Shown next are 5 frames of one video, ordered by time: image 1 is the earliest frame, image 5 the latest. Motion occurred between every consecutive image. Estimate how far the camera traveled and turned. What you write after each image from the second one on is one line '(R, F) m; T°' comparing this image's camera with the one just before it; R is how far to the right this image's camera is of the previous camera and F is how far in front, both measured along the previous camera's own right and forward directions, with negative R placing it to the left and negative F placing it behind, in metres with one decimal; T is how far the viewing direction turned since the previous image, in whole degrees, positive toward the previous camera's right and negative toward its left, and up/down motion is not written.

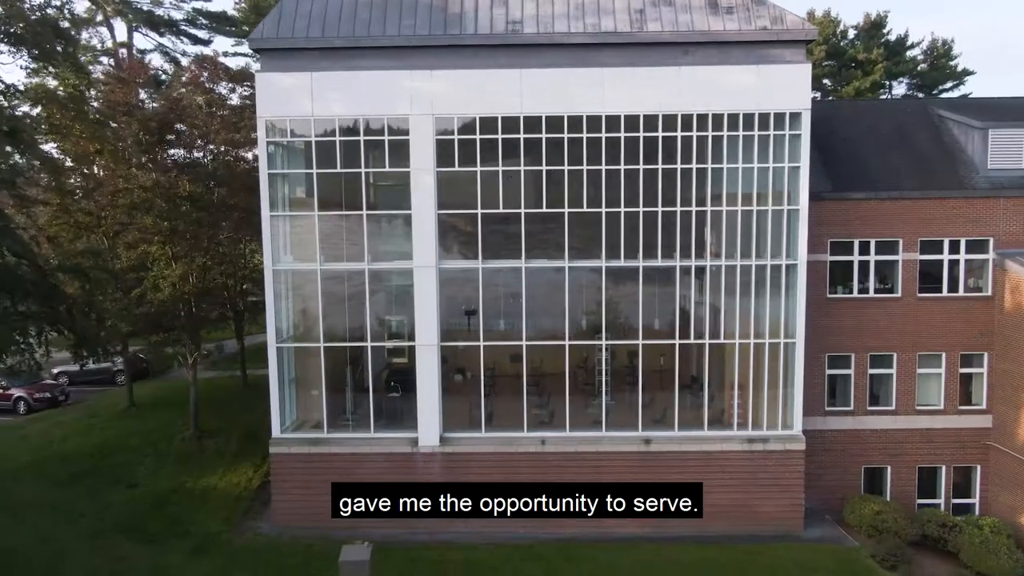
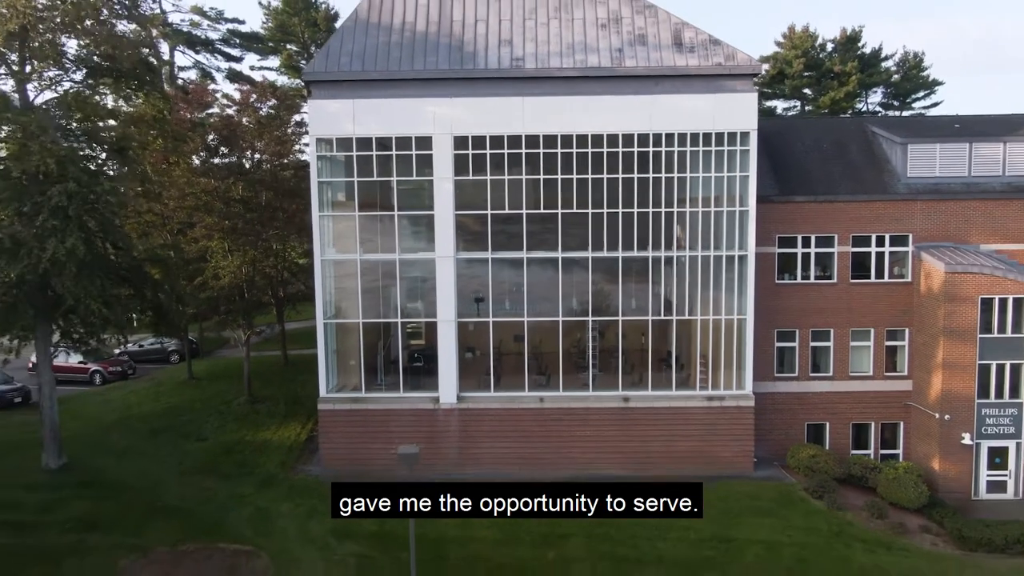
(-0.1, -3.6) m; 0°
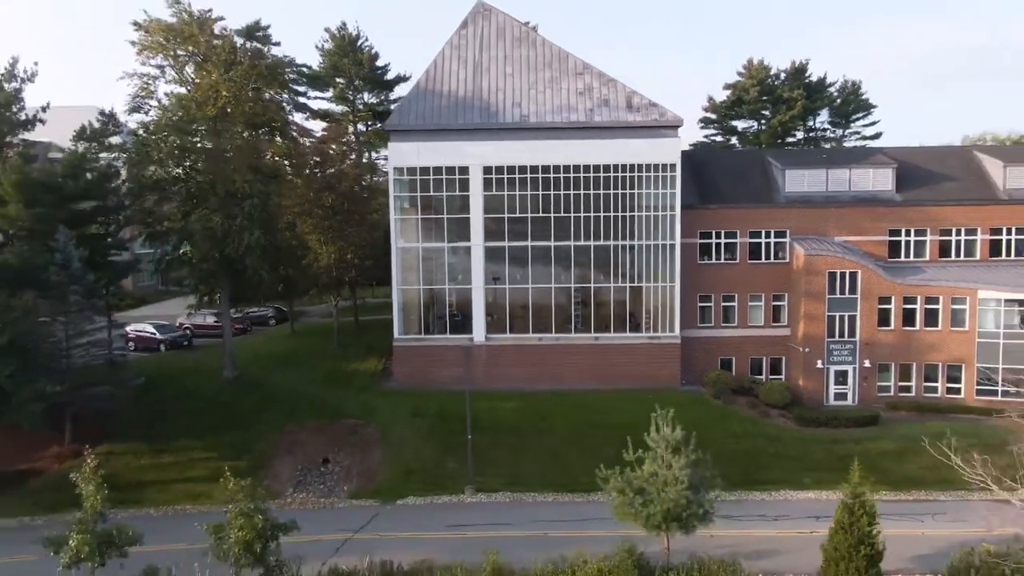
(-0.2, -10.0) m; 0°
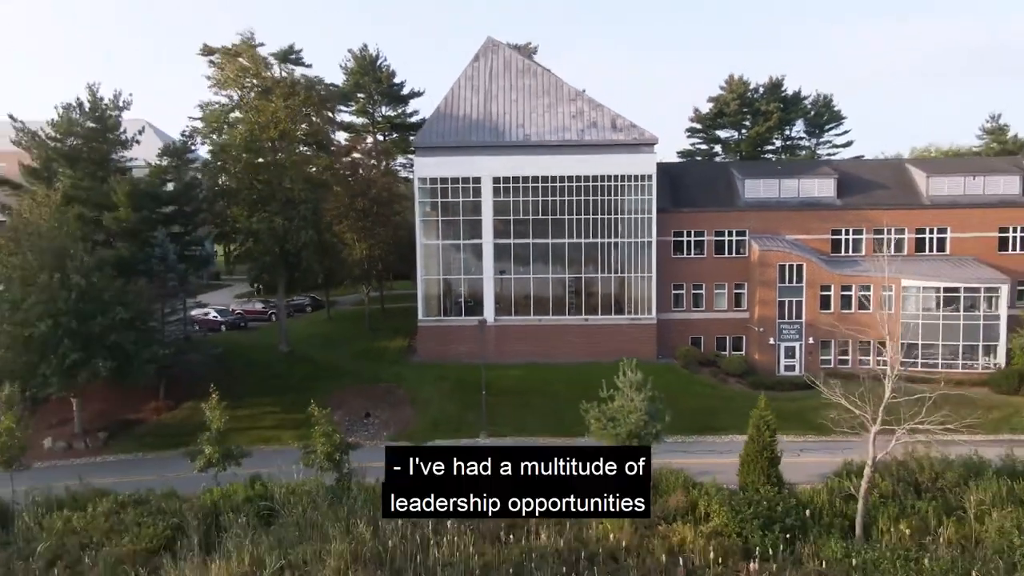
(-0.1, -5.9) m; 0°
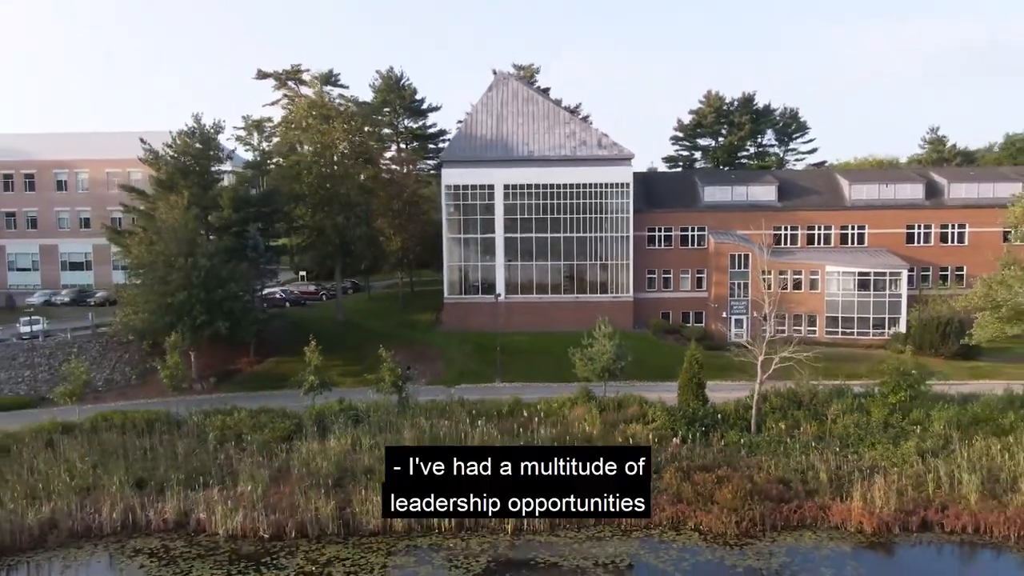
(-0.2, -9.2) m; 0°
